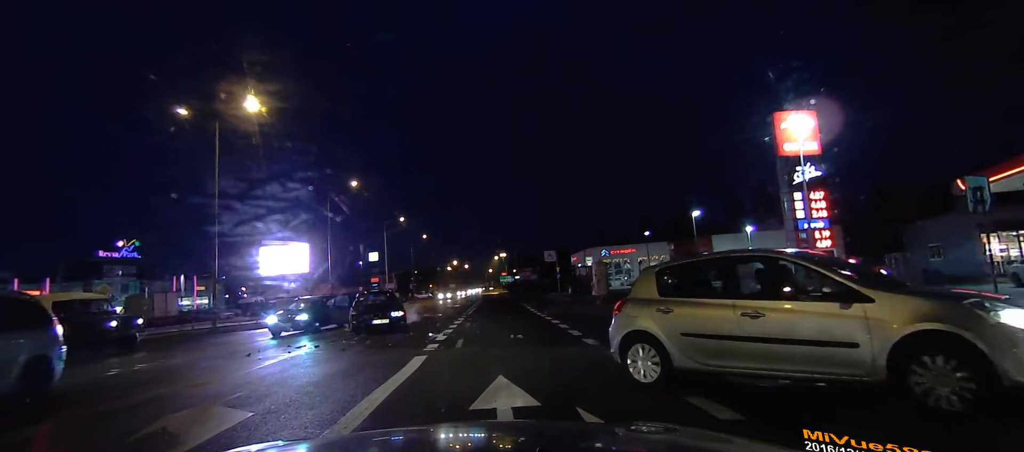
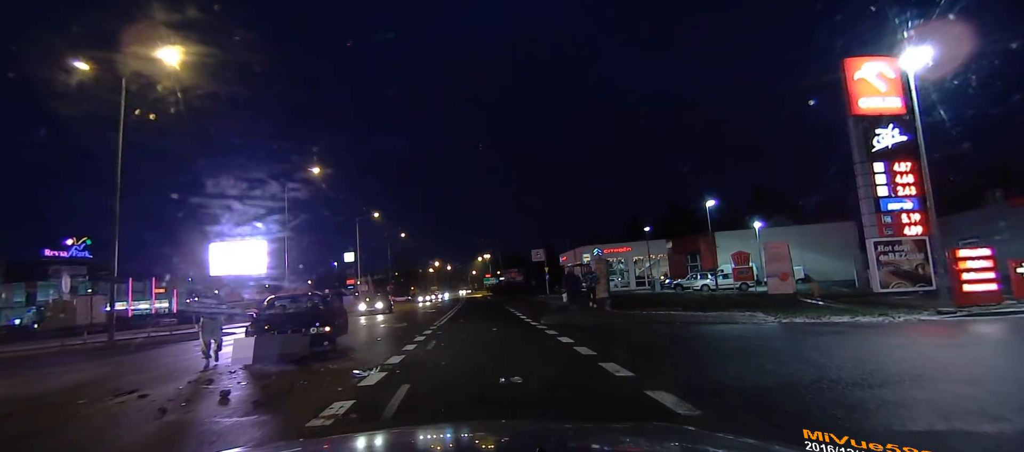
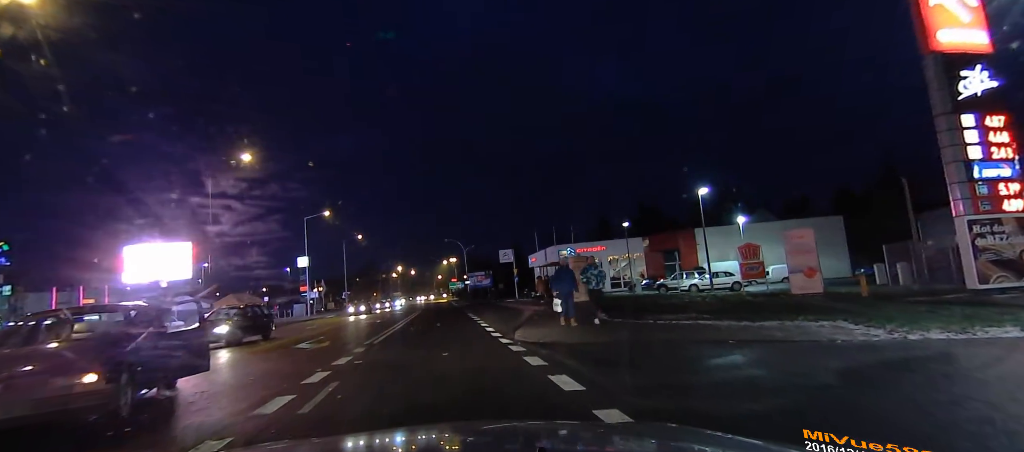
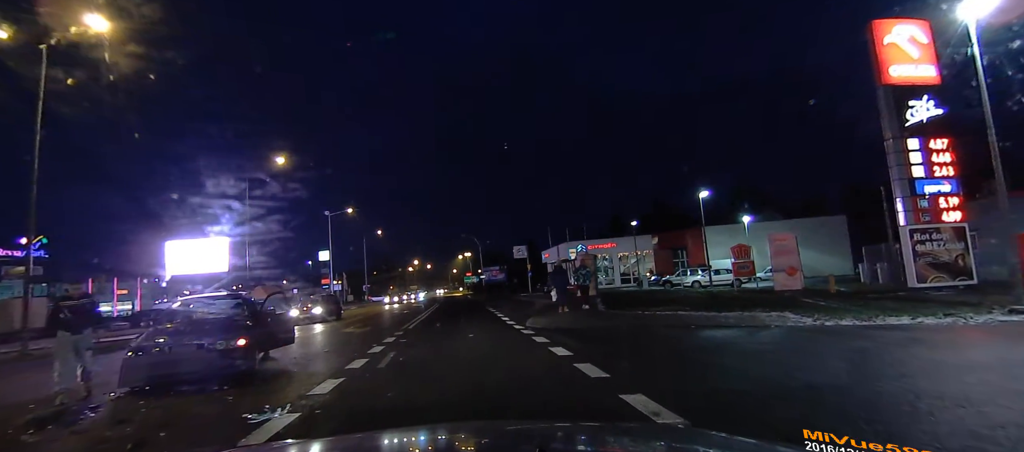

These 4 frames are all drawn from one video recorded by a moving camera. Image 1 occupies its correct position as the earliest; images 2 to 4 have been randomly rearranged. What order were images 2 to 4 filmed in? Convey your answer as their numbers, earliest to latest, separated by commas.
2, 4, 3
